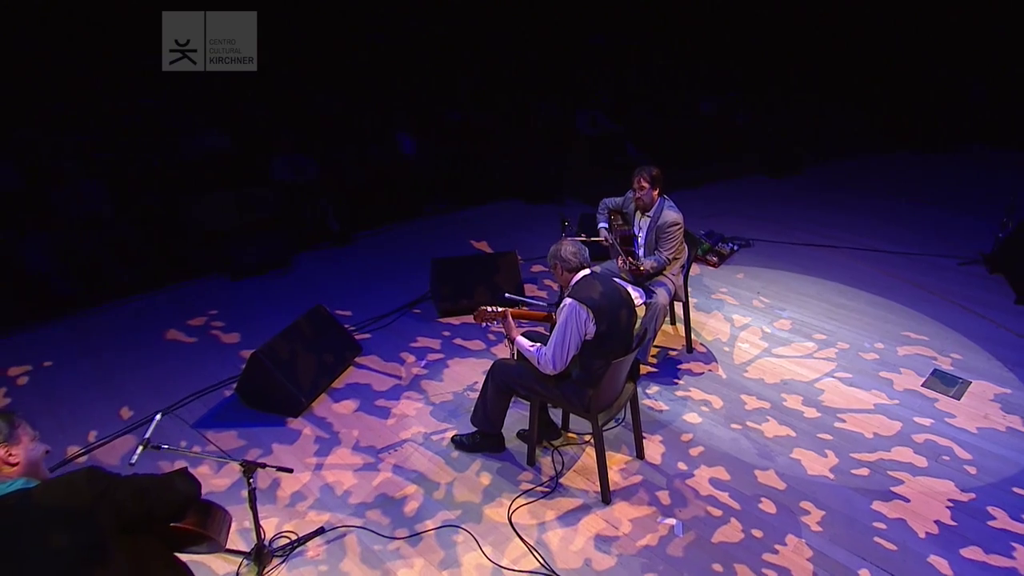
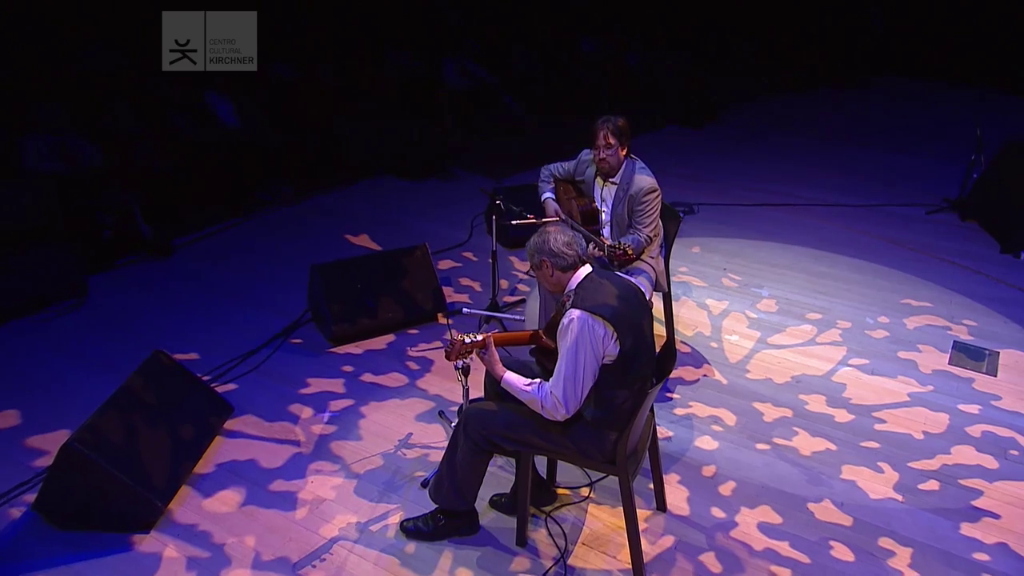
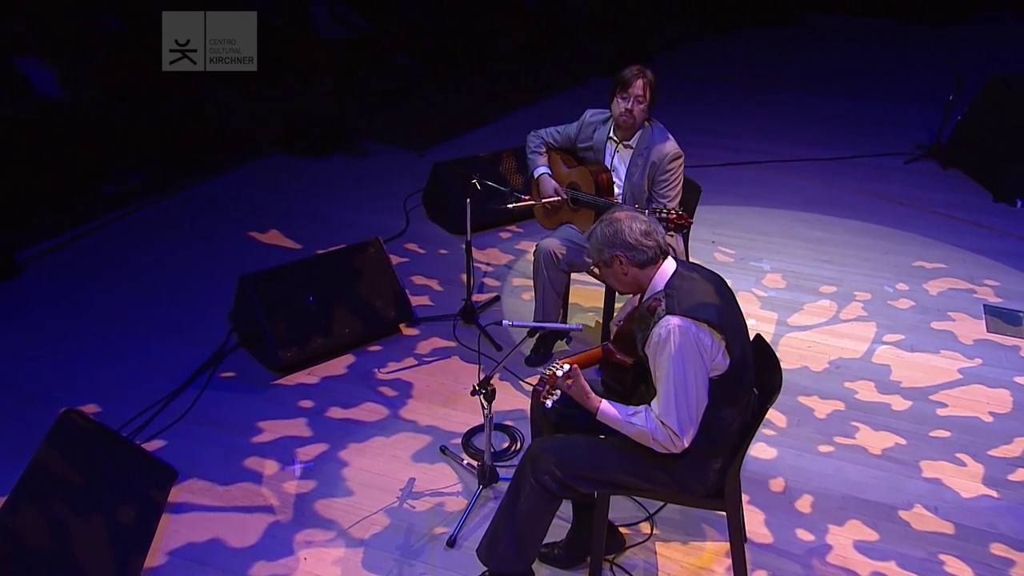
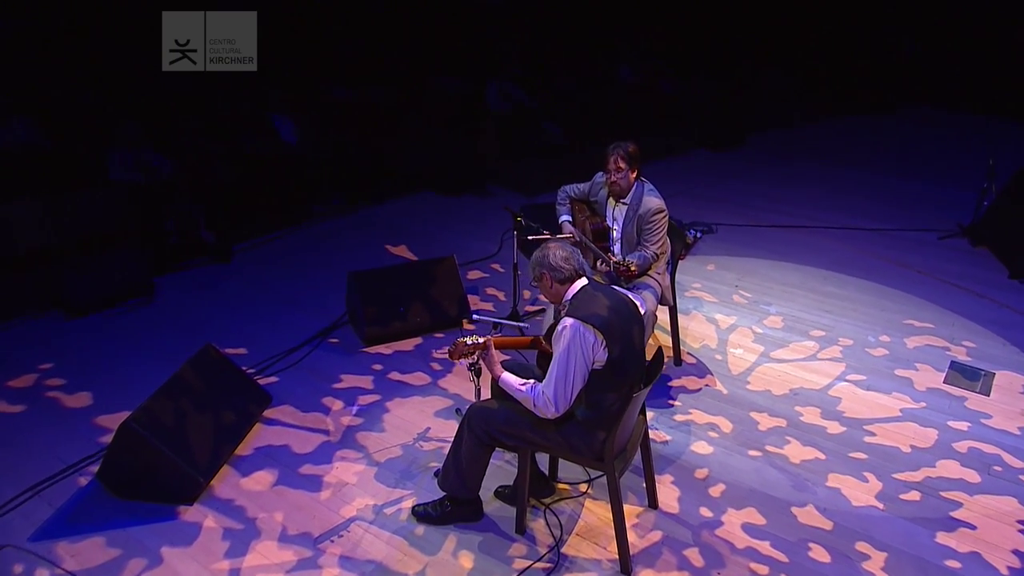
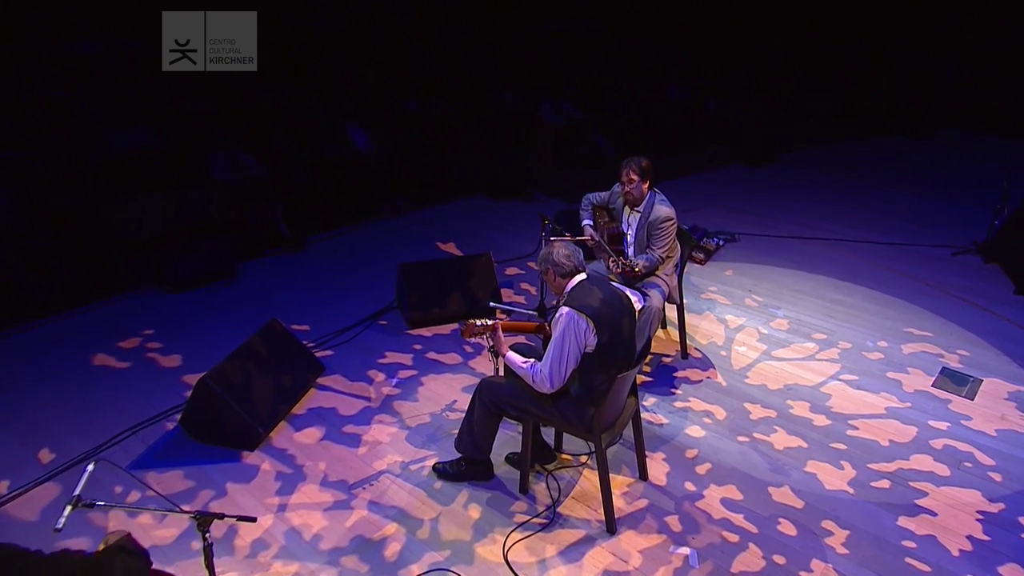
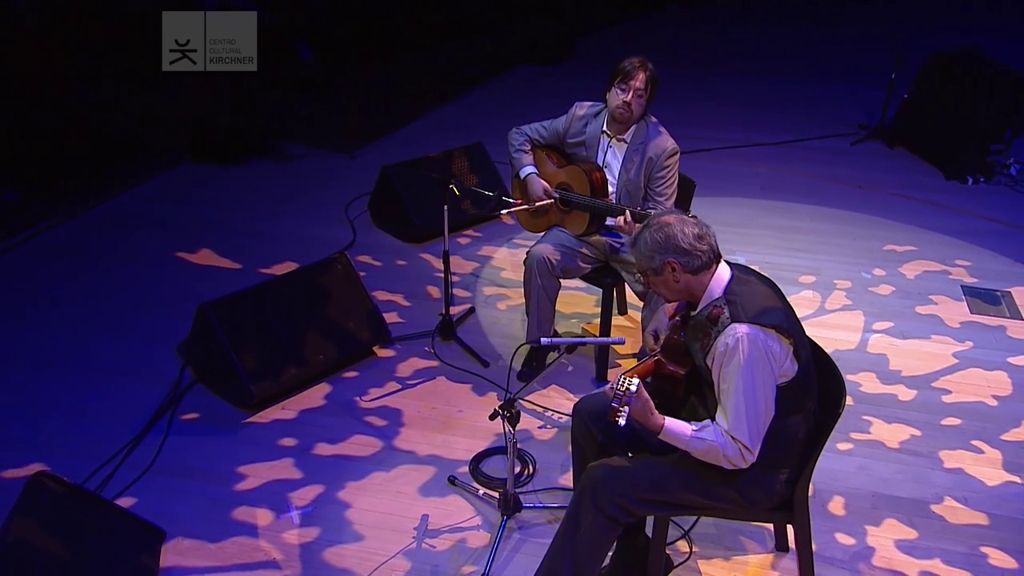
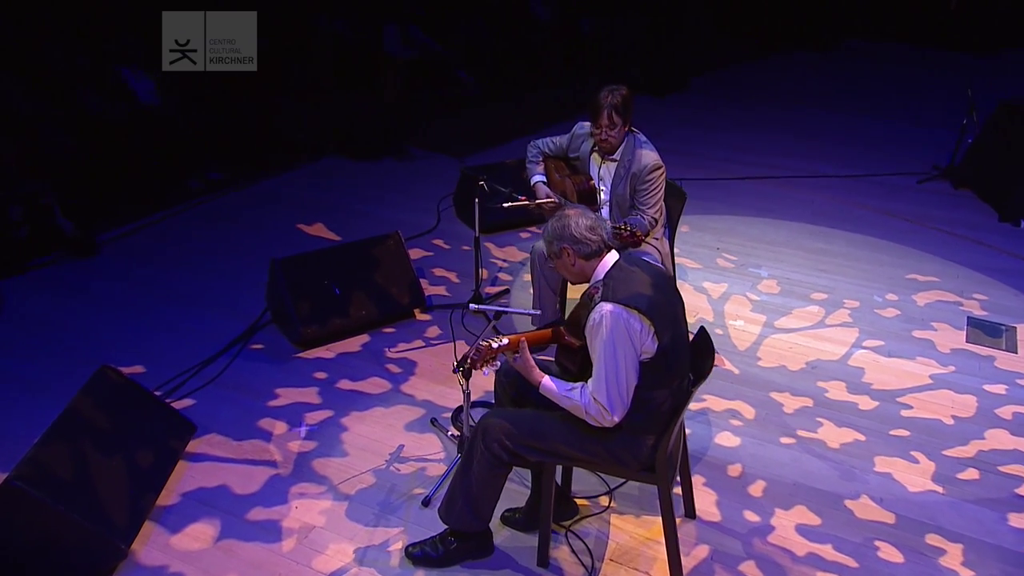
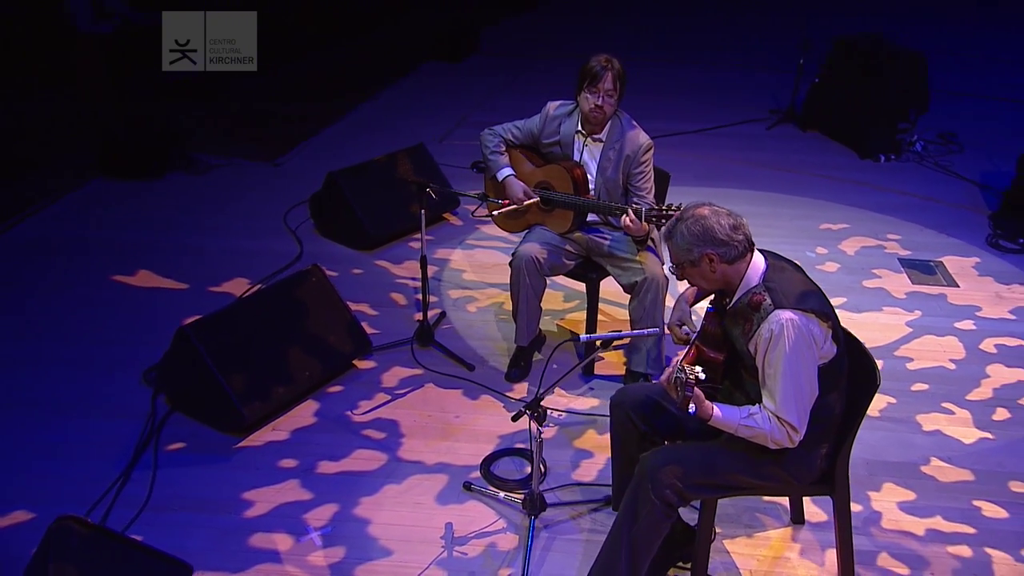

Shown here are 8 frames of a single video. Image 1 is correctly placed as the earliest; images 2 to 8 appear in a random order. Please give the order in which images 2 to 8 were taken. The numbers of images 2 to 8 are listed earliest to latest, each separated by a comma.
5, 4, 2, 7, 3, 6, 8
